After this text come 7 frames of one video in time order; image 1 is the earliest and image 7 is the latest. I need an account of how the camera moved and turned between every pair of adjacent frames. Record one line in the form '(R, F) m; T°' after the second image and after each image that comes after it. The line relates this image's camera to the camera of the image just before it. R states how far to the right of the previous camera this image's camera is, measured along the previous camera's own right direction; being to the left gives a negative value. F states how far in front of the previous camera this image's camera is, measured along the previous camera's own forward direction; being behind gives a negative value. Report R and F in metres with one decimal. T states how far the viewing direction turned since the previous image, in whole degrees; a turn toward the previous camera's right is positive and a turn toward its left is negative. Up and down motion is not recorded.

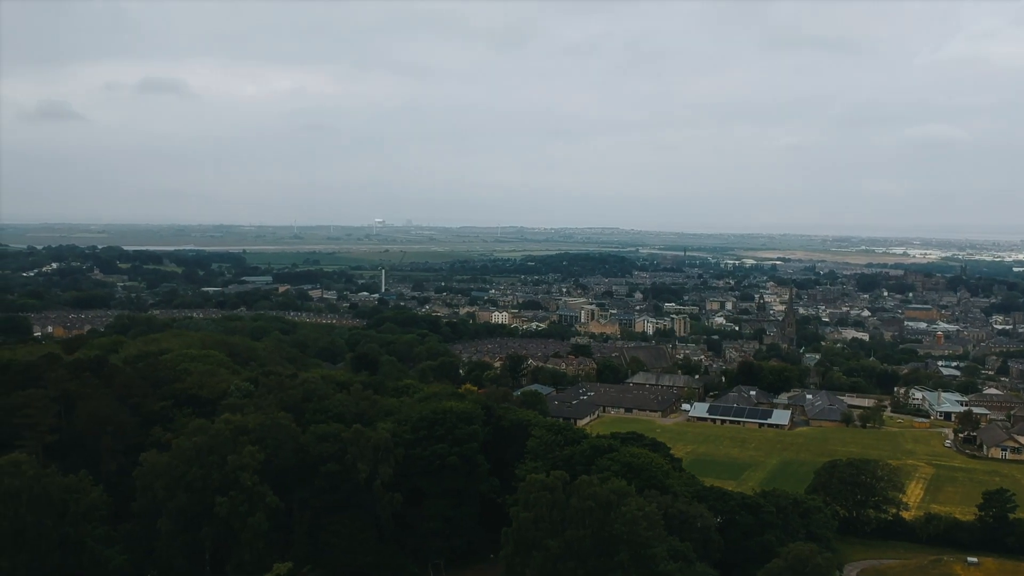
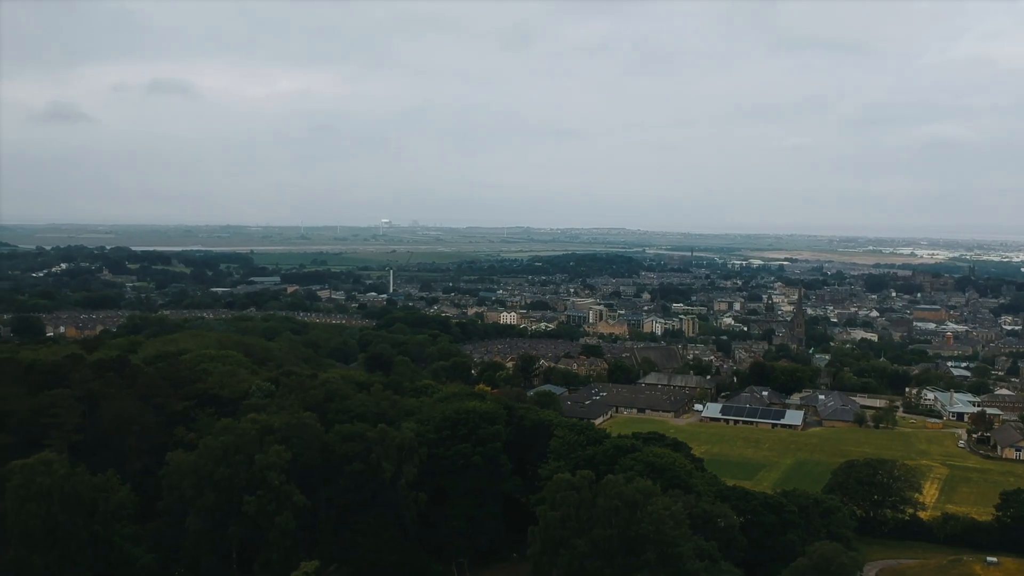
(-0.7, -0.3) m; 0°
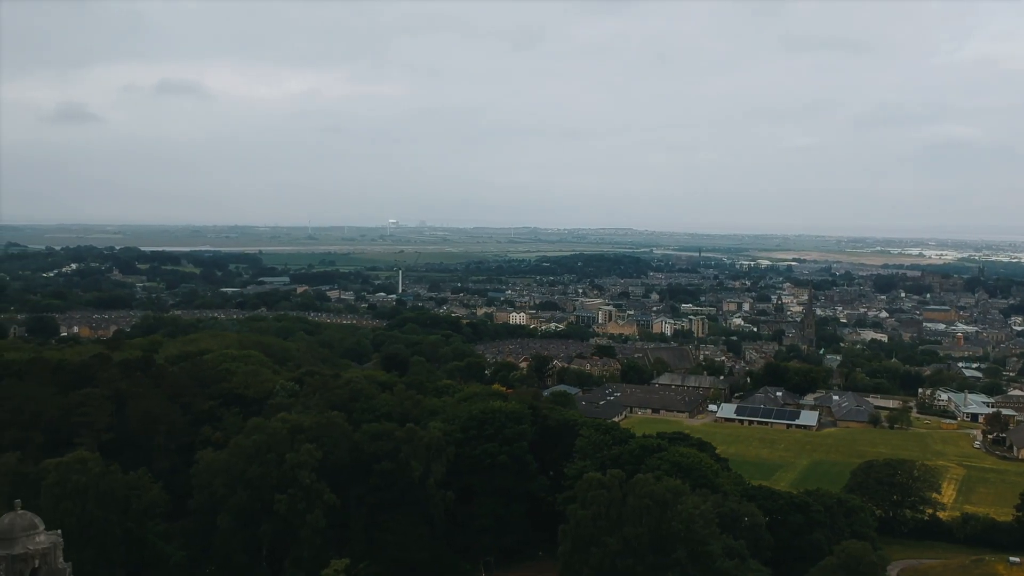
(-0.8, -0.3) m; 0°
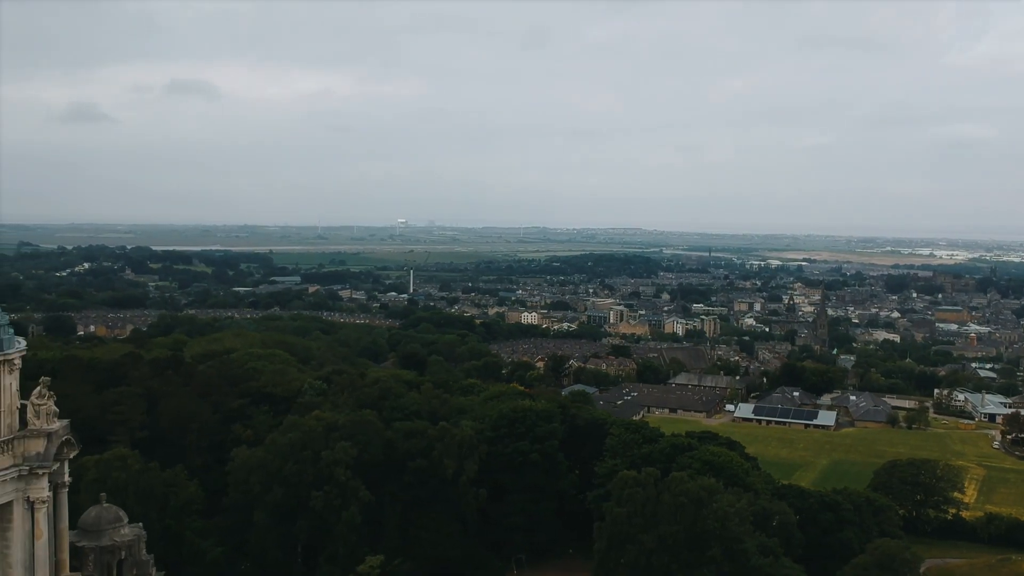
(-1.0, -0.3) m; 0°
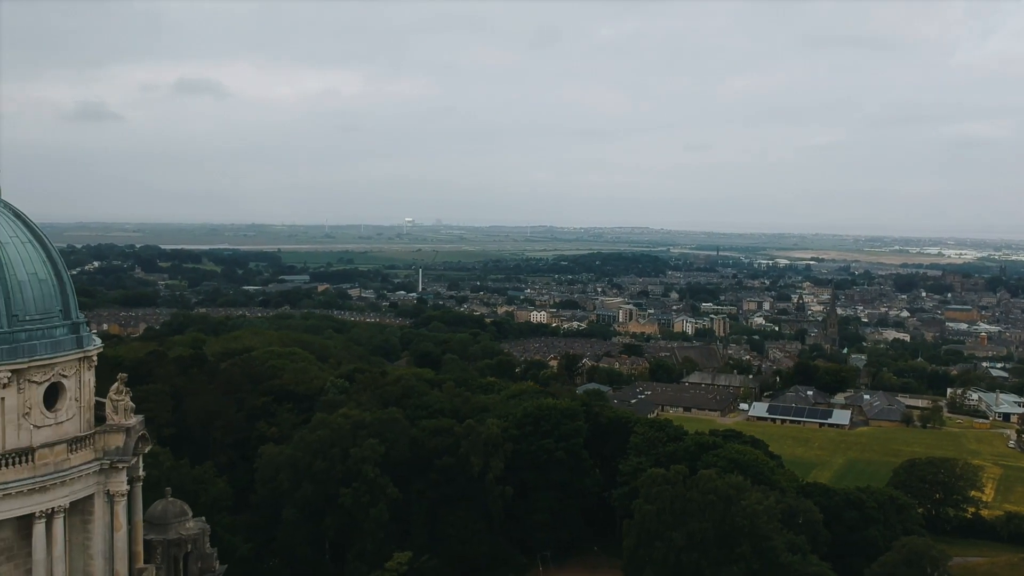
(-0.8, -0.2) m; 0°
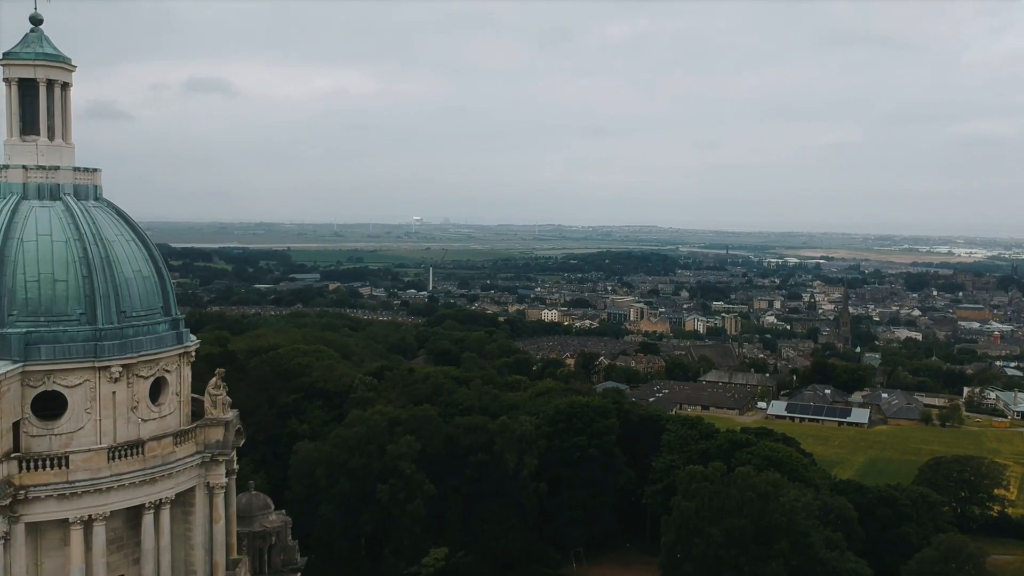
(-1.1, -0.2) m; 0°
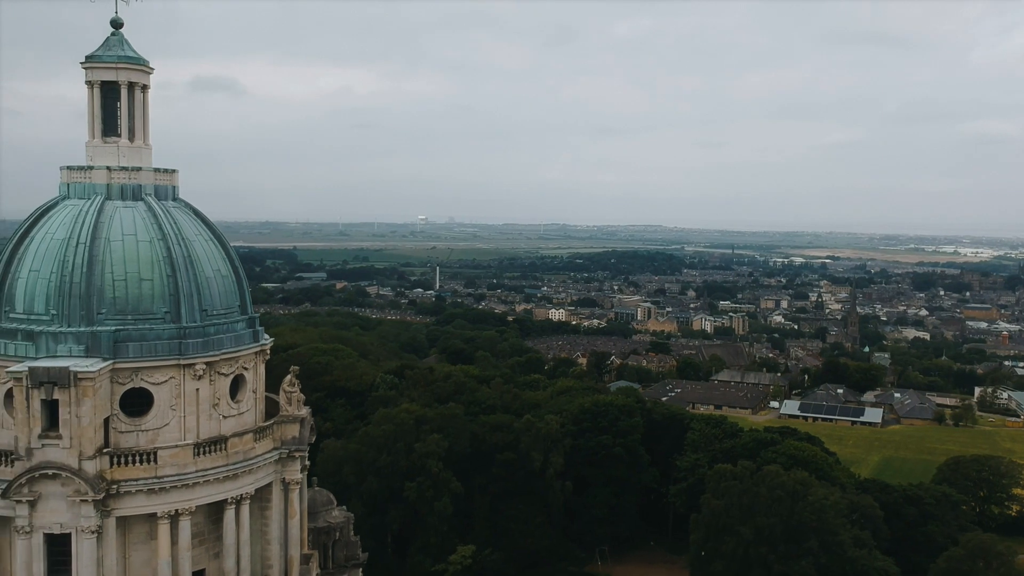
(-0.9, -0.2) m; 0°
